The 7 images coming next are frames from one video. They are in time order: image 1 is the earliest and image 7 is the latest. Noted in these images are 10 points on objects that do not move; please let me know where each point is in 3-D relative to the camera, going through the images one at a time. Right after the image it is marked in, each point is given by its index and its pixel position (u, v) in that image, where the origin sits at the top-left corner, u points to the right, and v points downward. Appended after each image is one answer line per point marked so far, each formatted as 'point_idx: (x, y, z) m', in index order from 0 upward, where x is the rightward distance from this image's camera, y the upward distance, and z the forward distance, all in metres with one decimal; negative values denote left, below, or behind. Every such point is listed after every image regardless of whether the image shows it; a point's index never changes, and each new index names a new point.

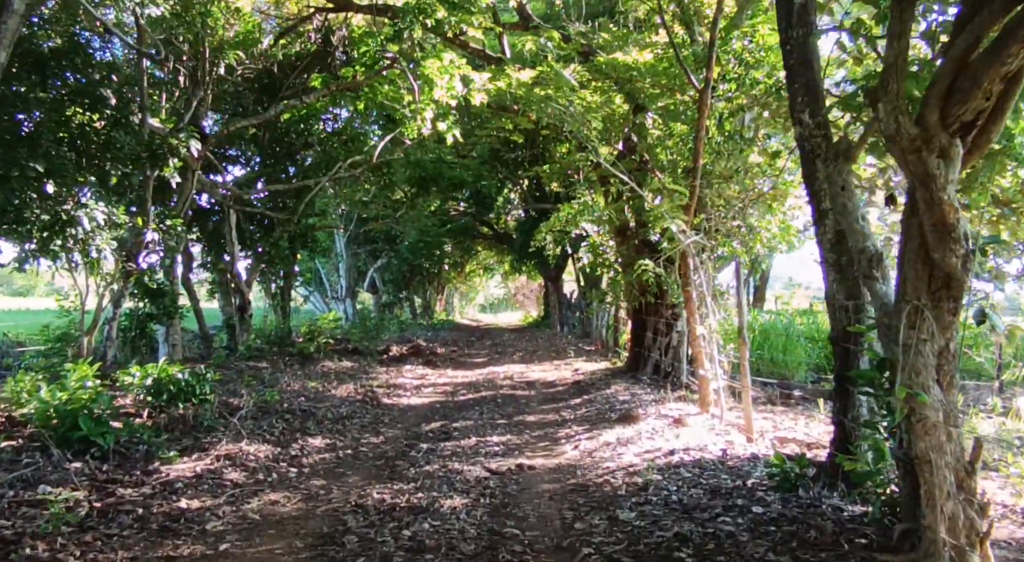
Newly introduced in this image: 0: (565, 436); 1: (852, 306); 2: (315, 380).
0: (+0.5, -1.4, +7.3) m
1: (+2.0, -0.2, +4.6) m
2: (-2.6, -1.3, +10.7) m
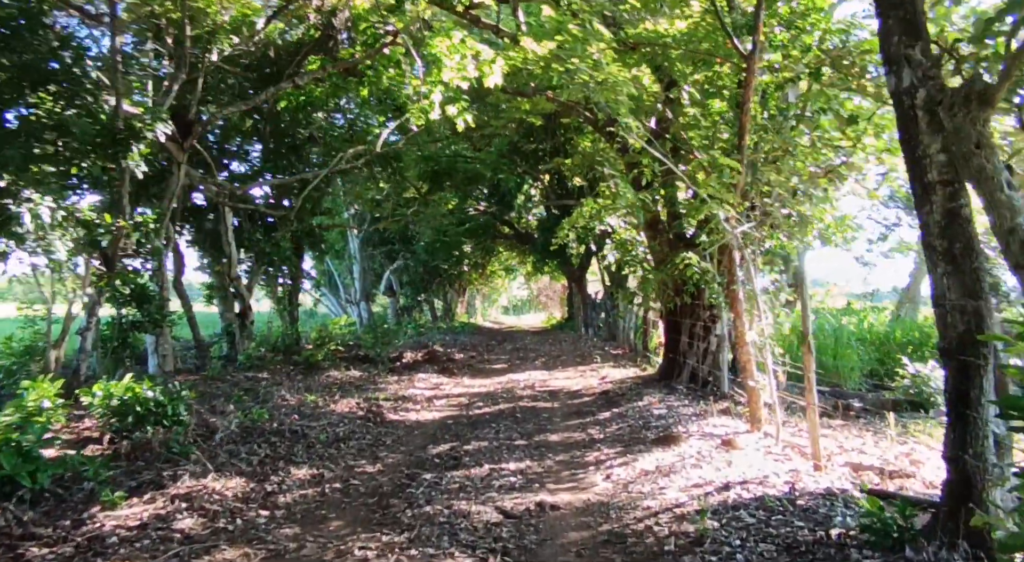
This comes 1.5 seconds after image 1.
0: (+0.6, -1.4, +6.2) m
1: (+2.0, -0.1, +3.5) m
2: (-2.4, -1.4, +9.7) m
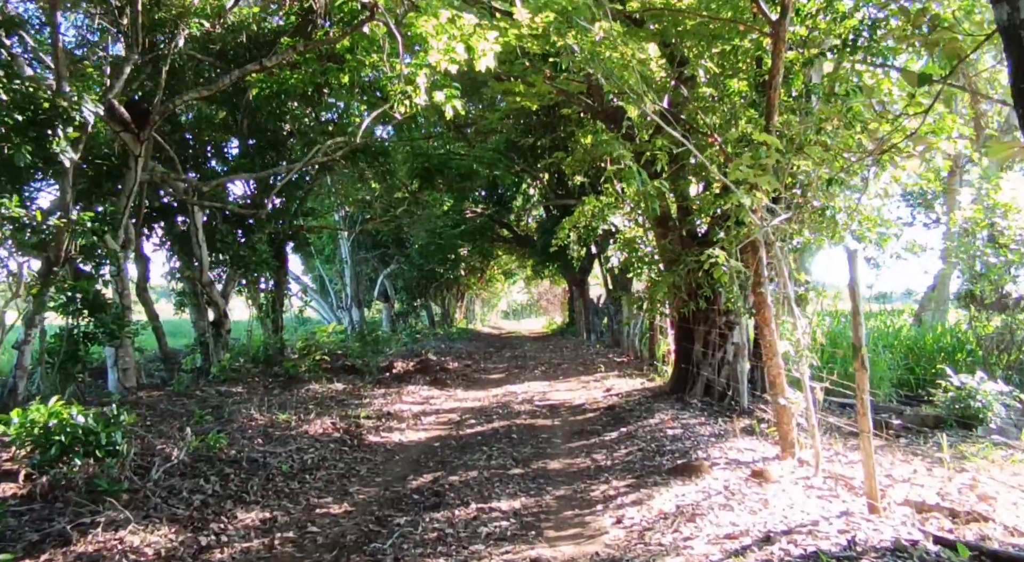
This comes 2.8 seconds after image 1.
0: (+0.6, -1.4, +5.3) m
1: (+2.0, -0.1, +2.5) m
2: (-2.4, -1.4, +8.7) m
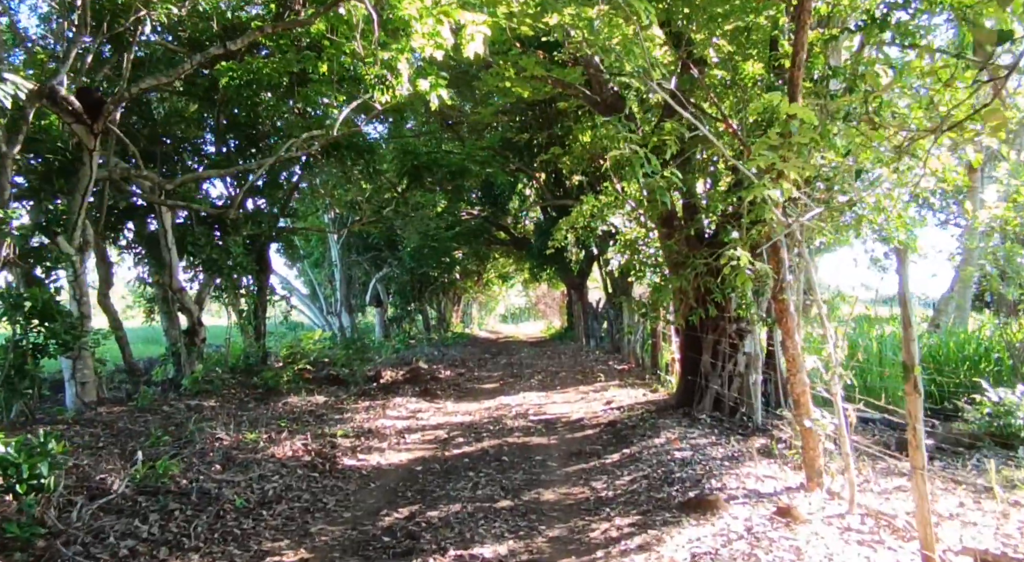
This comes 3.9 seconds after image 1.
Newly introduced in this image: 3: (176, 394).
0: (+0.5, -1.5, +4.5) m
1: (+1.9, -0.1, +1.8) m
2: (-2.5, -1.5, +7.9) m
3: (-4.3, -1.5, +10.3) m
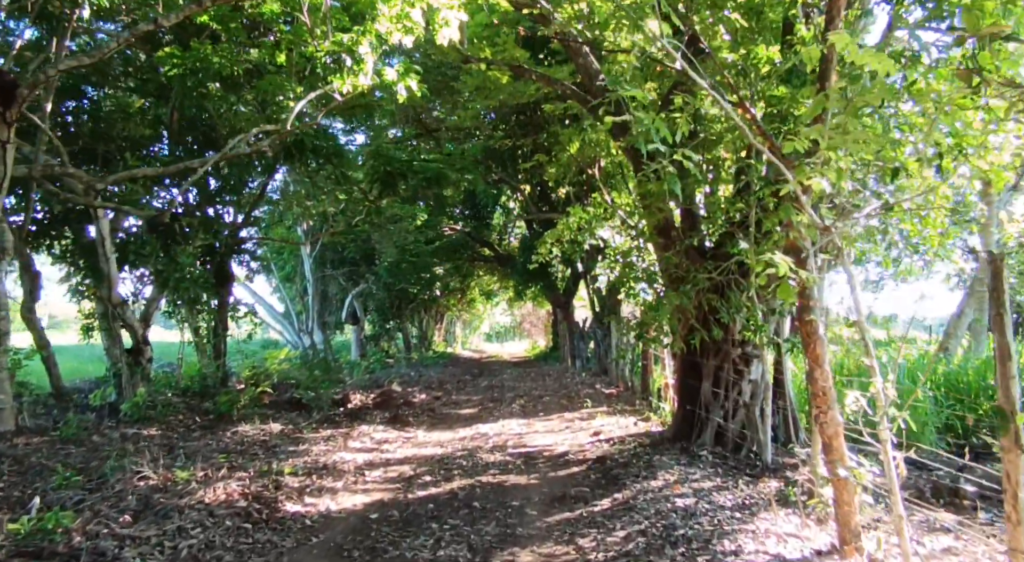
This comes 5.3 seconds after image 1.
0: (+0.3, -1.5, +3.5) m
1: (+1.8, -0.2, +0.8) m
2: (-2.7, -1.6, +6.9) m
3: (-4.6, -1.6, +9.2) m
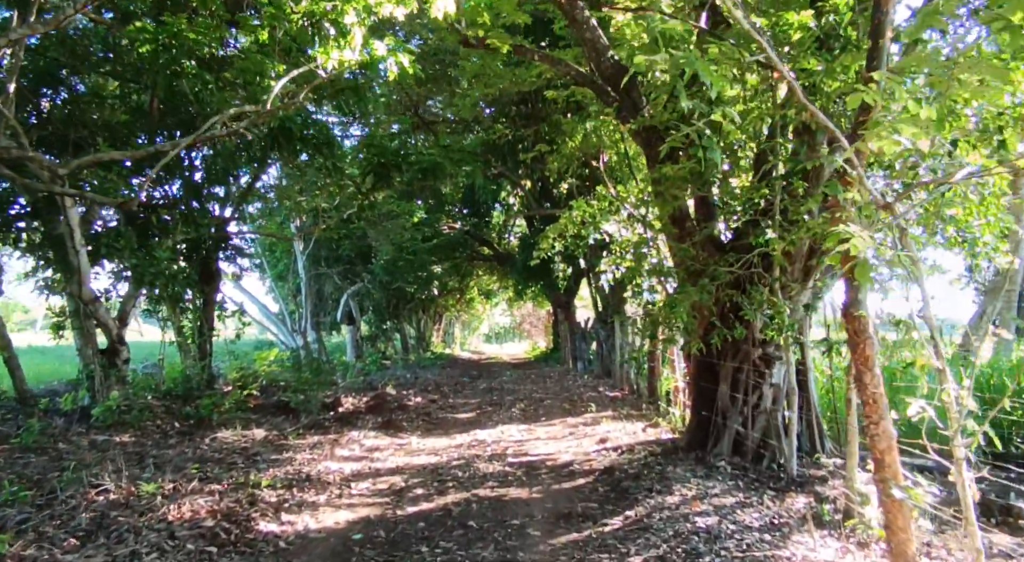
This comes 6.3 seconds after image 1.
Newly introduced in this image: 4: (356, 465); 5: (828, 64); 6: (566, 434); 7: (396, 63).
0: (+0.4, -1.5, +2.9) m
1: (+1.8, -0.1, +0.2) m
2: (-2.7, -1.6, +6.3) m
3: (-4.6, -1.6, +8.6) m
4: (-1.5, -1.8, +7.7) m
5: (+2.0, +1.4, +5.0) m
6: (+0.6, -1.8, +9.4) m
7: (-1.0, +1.8, +6.8) m
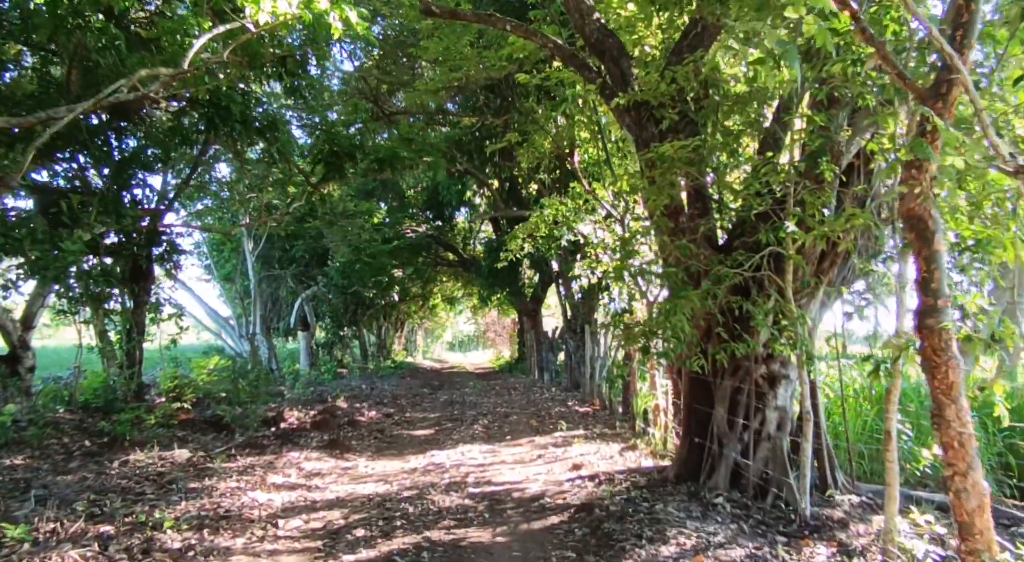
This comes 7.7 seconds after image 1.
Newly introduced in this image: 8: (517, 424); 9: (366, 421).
0: (+0.2, -1.4, +1.8) m
1: (+1.8, -0.1, -0.7) m
2: (-3.0, -1.5, +5.1) m
3: (-4.9, -1.5, +7.3) m
4: (-1.8, -1.7, +6.5) m
5: (+1.8, +1.3, +4.0) m
6: (+0.2, -1.8, +8.4) m
7: (-1.2, +1.8, +5.7) m
8: (0.0, -2.1, +11.6) m
9: (-2.1, -2.0, +11.4) m
